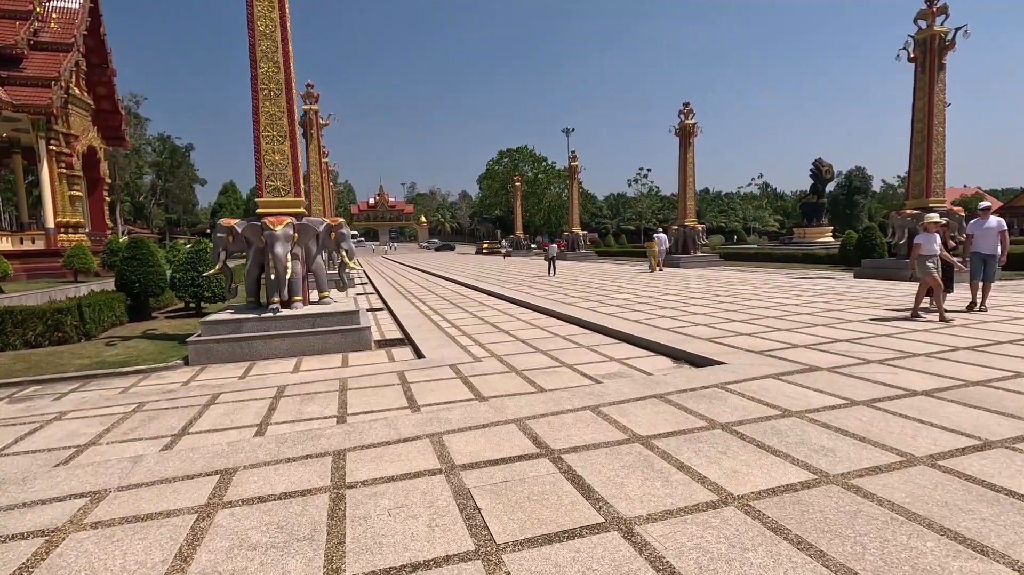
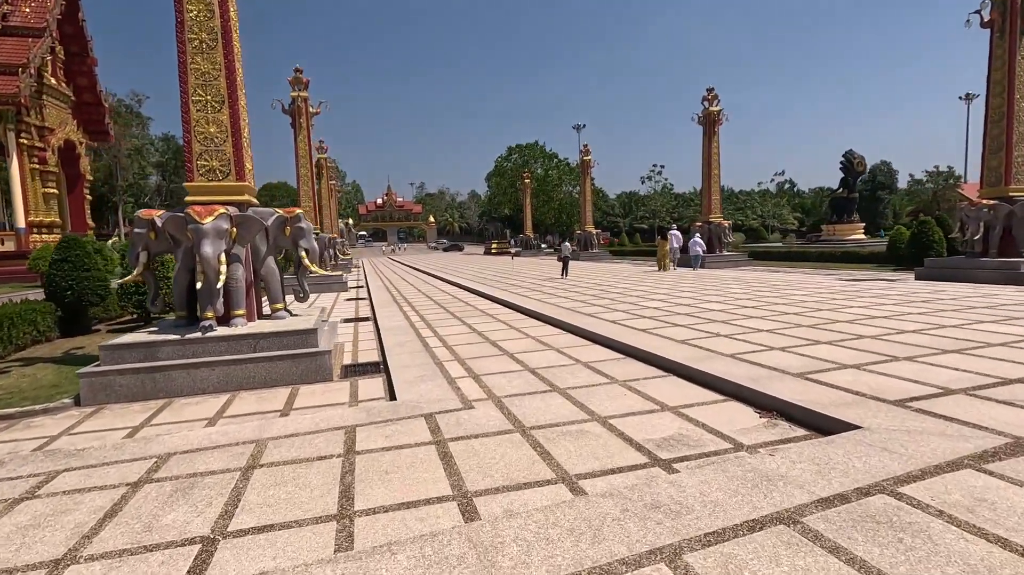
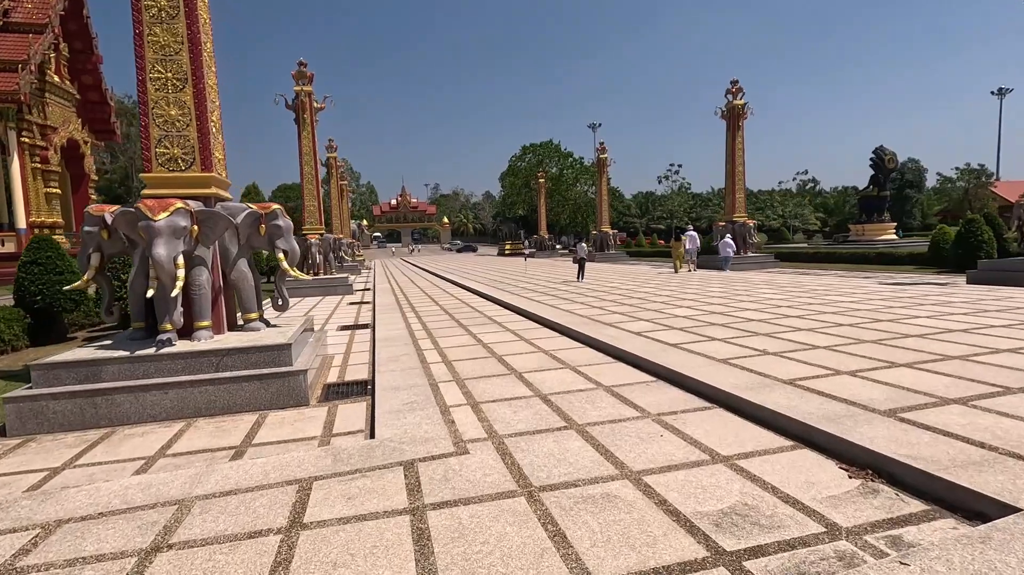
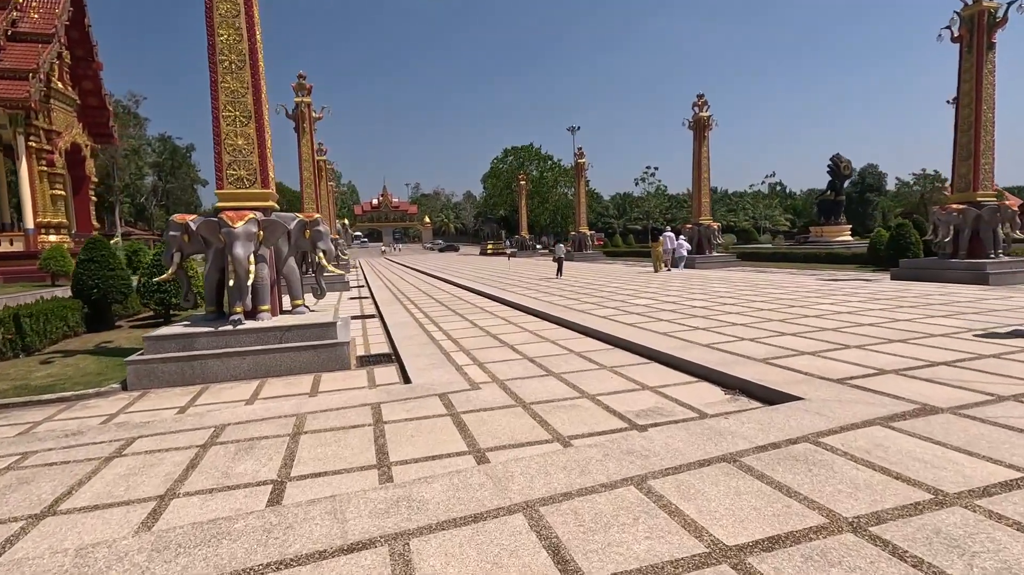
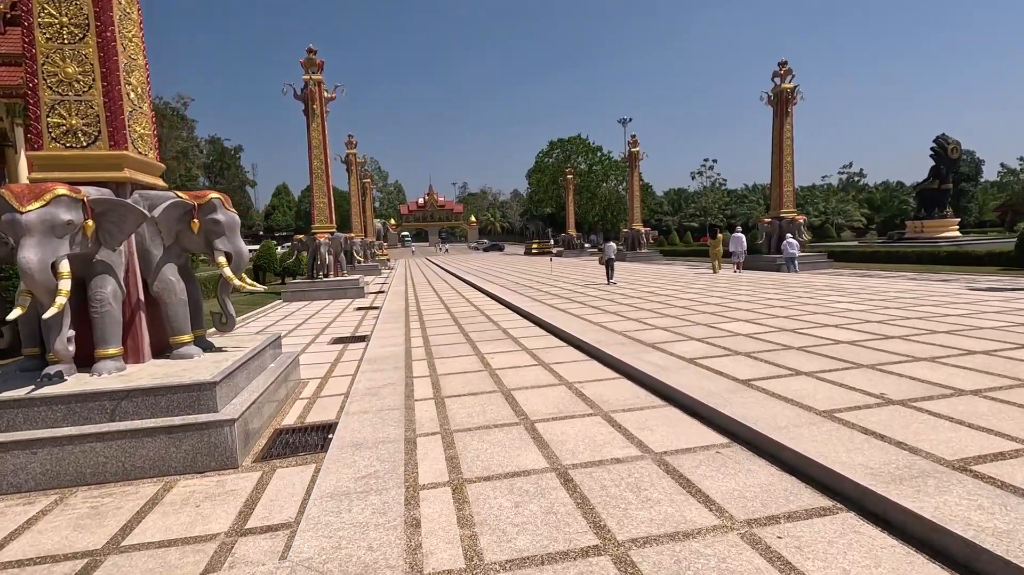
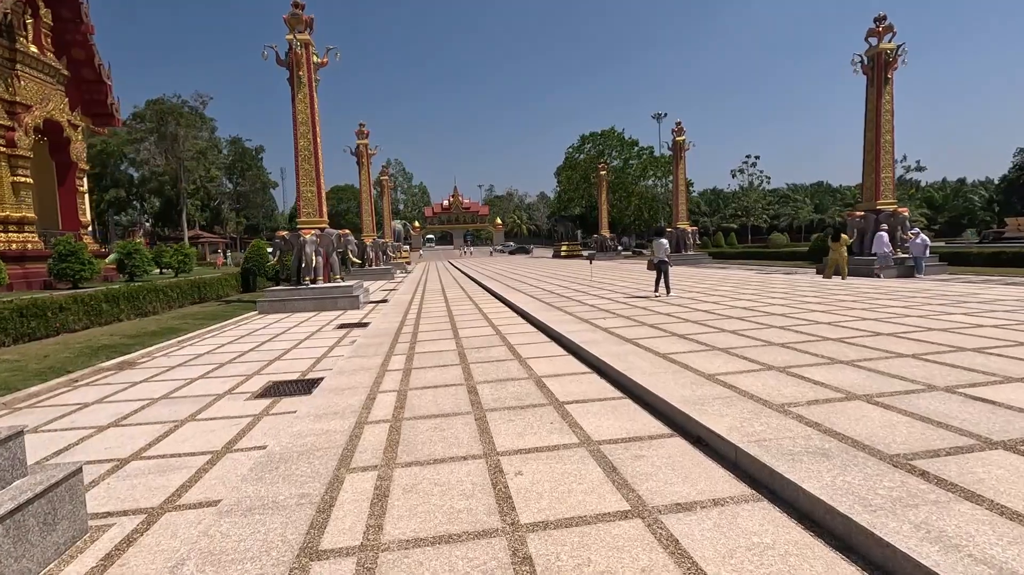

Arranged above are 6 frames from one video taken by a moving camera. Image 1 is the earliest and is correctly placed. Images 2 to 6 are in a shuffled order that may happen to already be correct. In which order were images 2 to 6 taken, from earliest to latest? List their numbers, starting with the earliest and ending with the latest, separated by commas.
4, 2, 3, 5, 6
